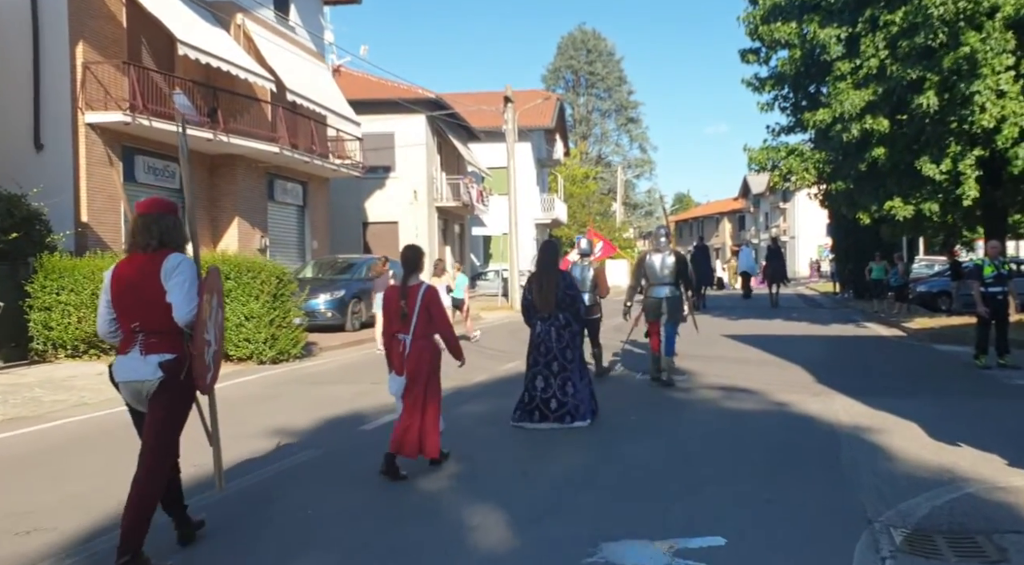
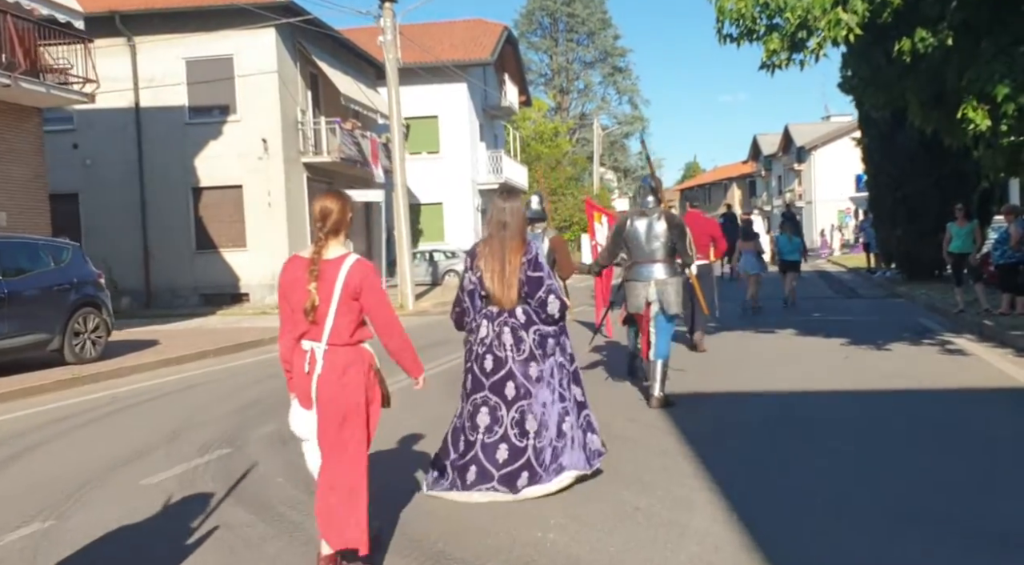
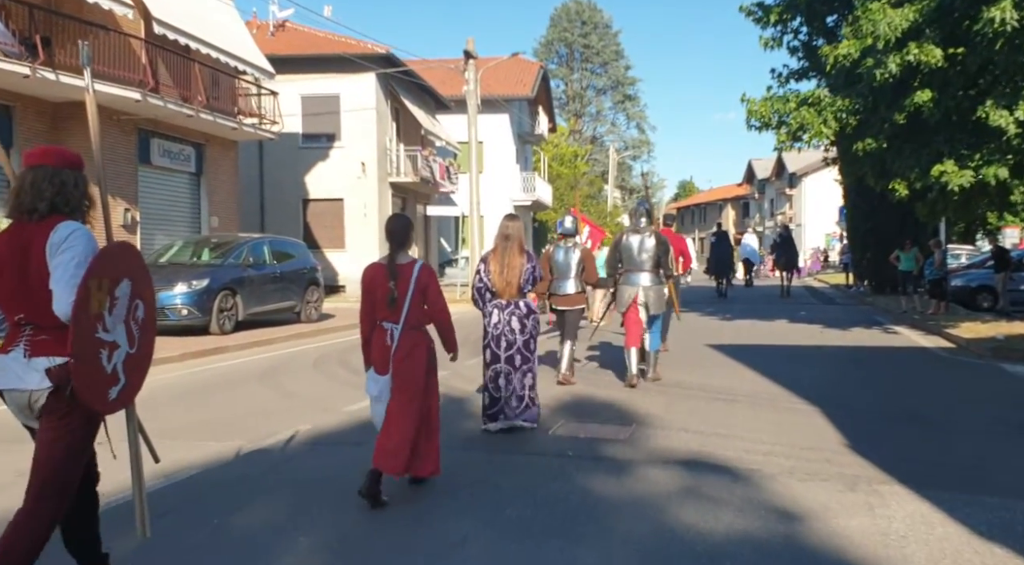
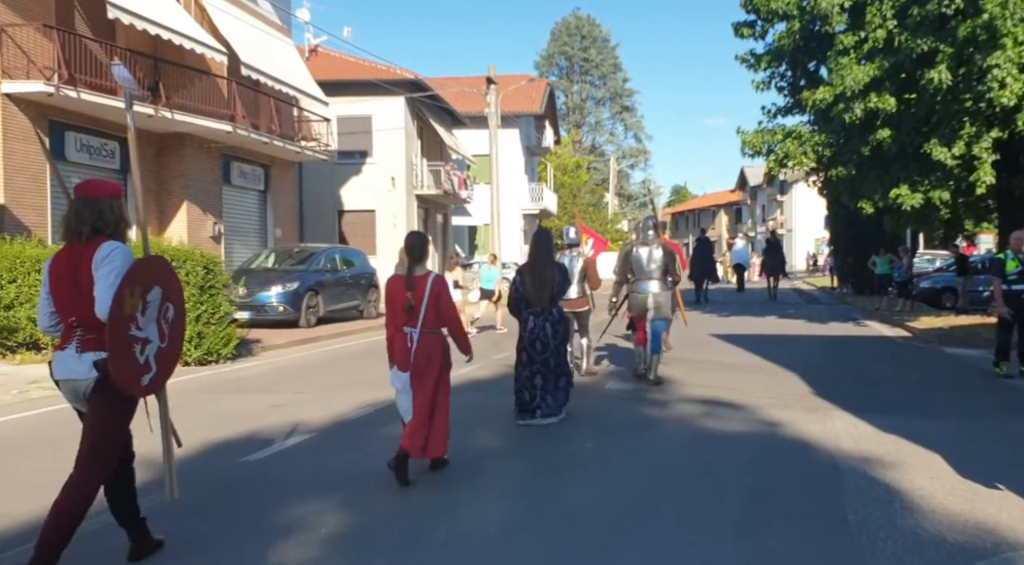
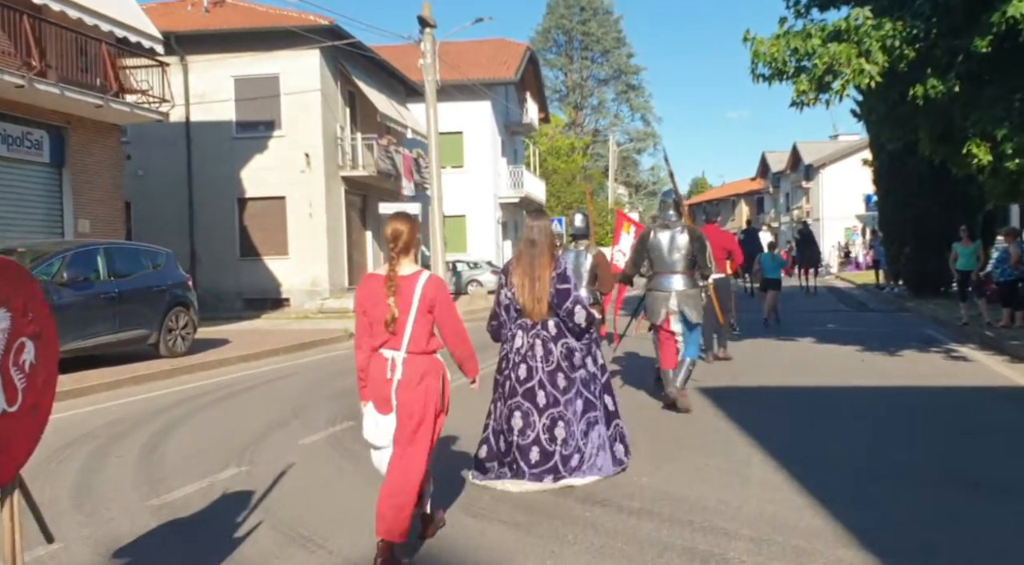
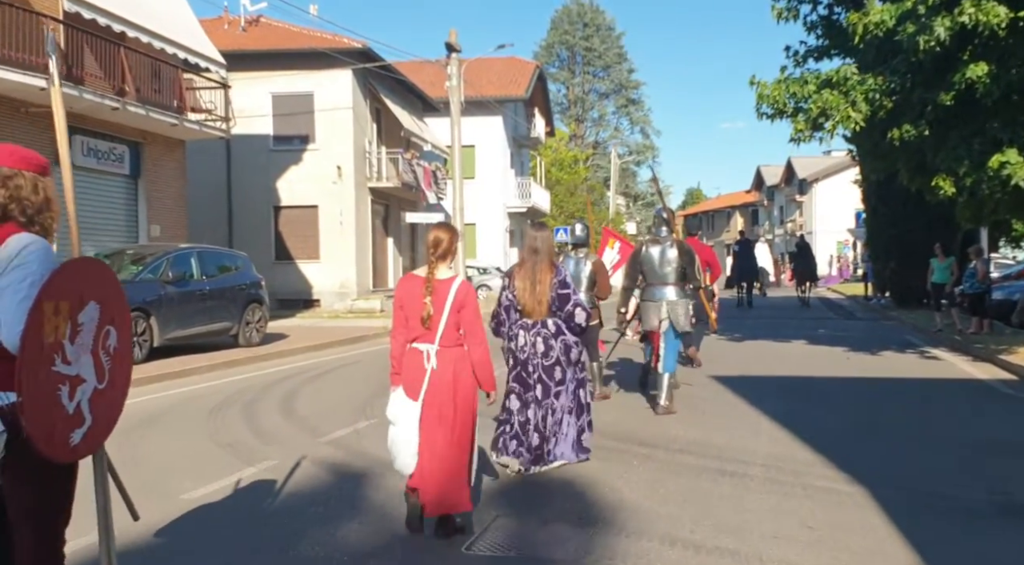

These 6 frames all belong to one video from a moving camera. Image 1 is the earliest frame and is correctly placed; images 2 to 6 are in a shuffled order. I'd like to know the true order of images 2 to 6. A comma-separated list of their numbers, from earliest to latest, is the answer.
4, 3, 6, 5, 2
